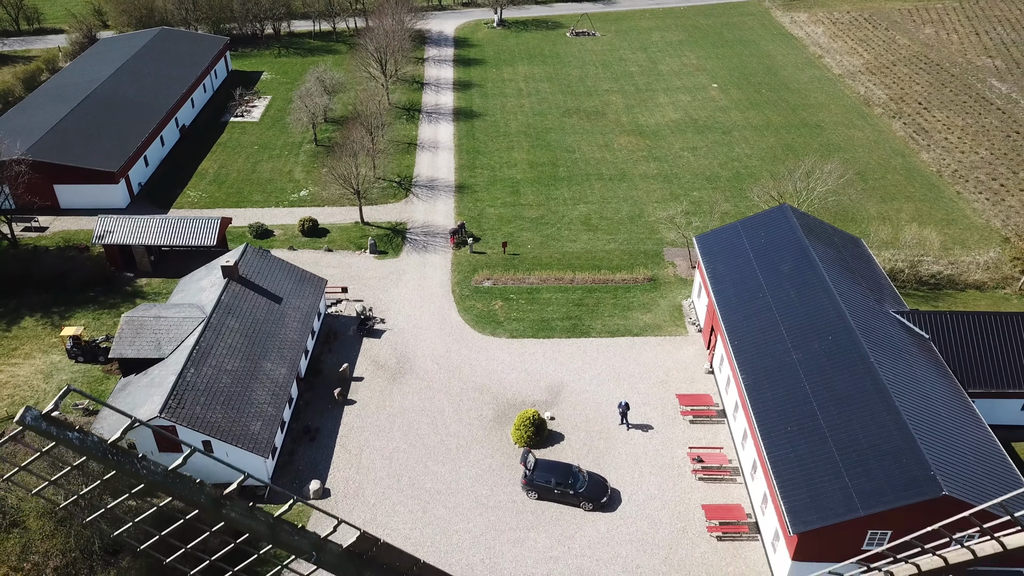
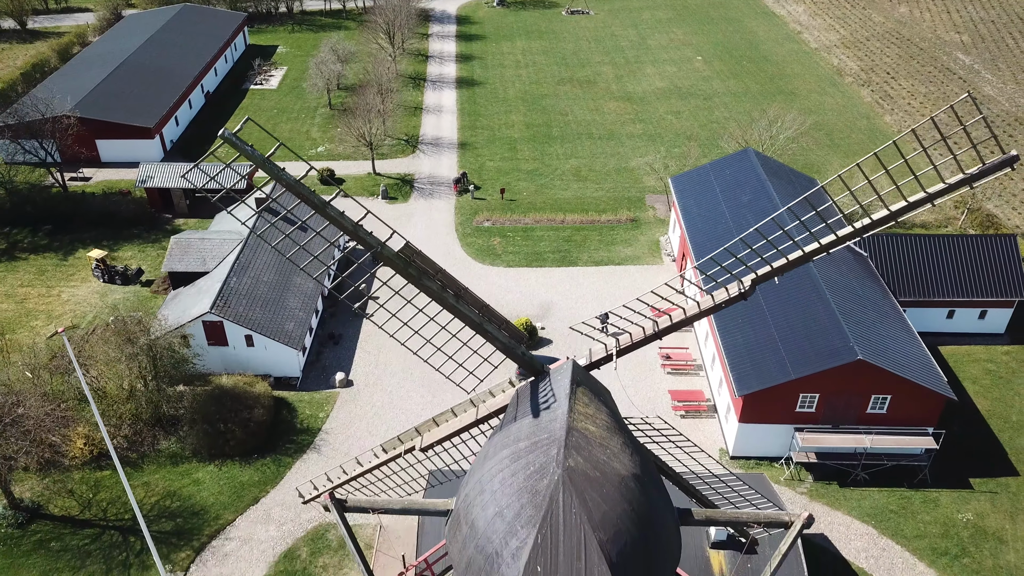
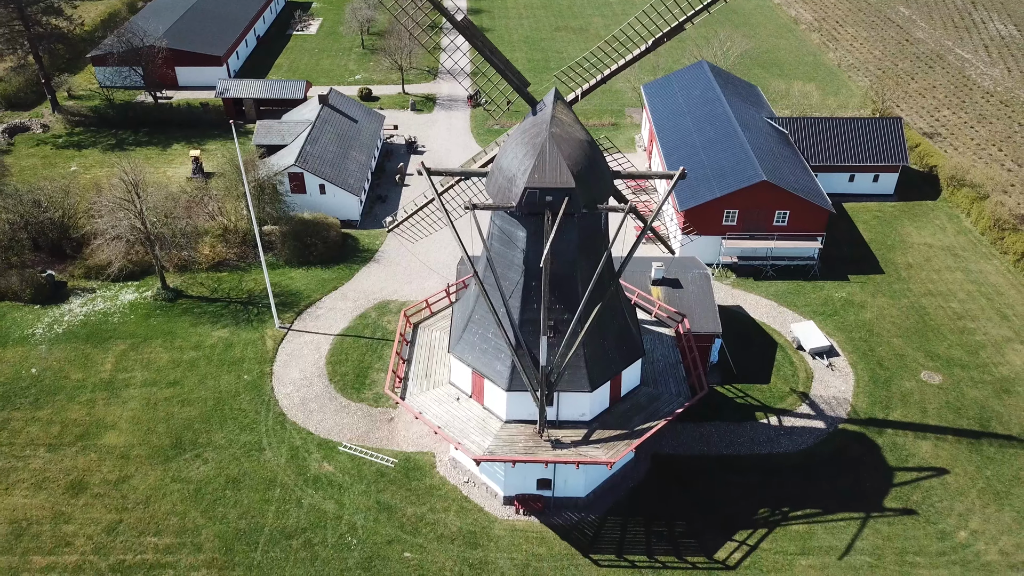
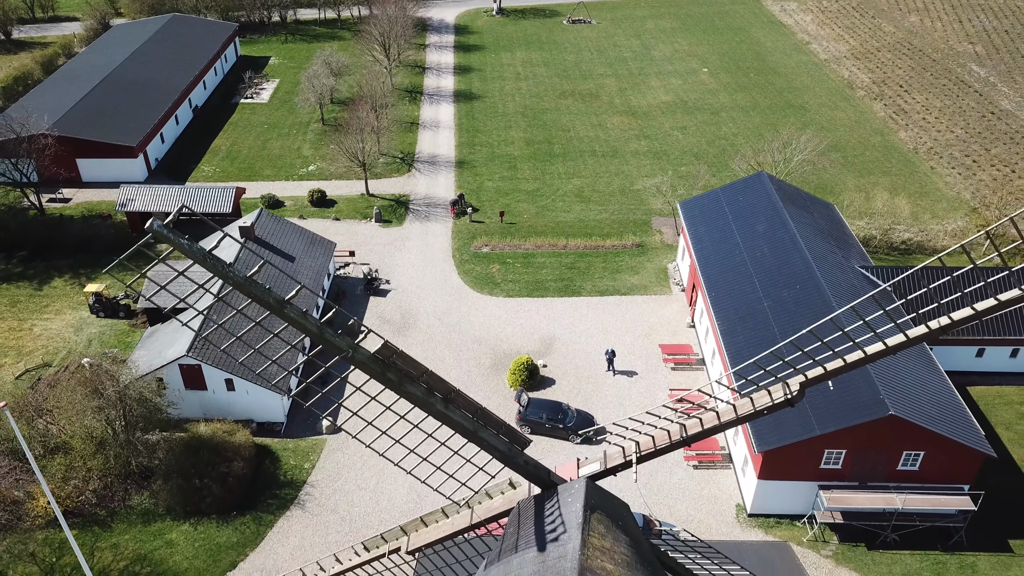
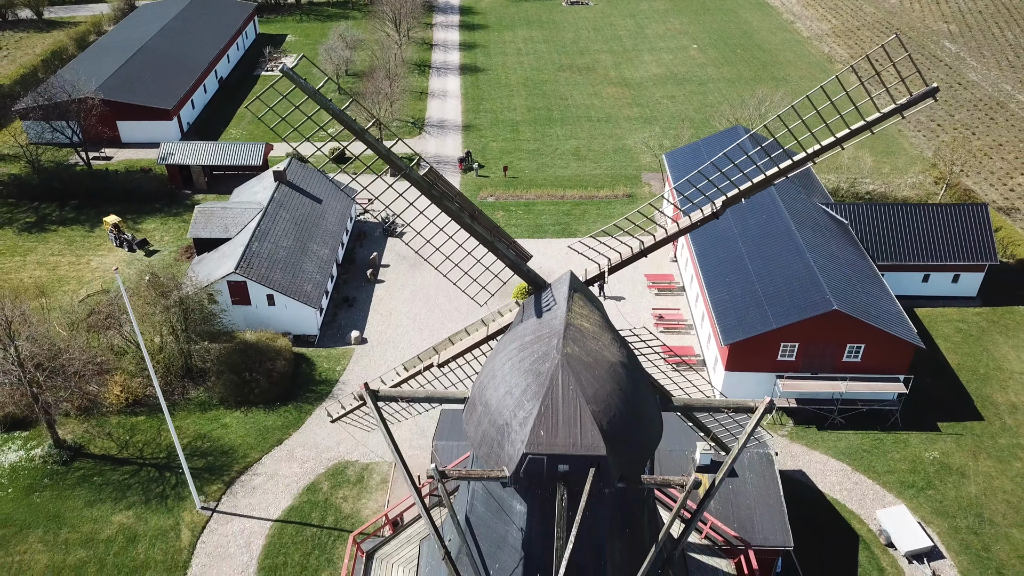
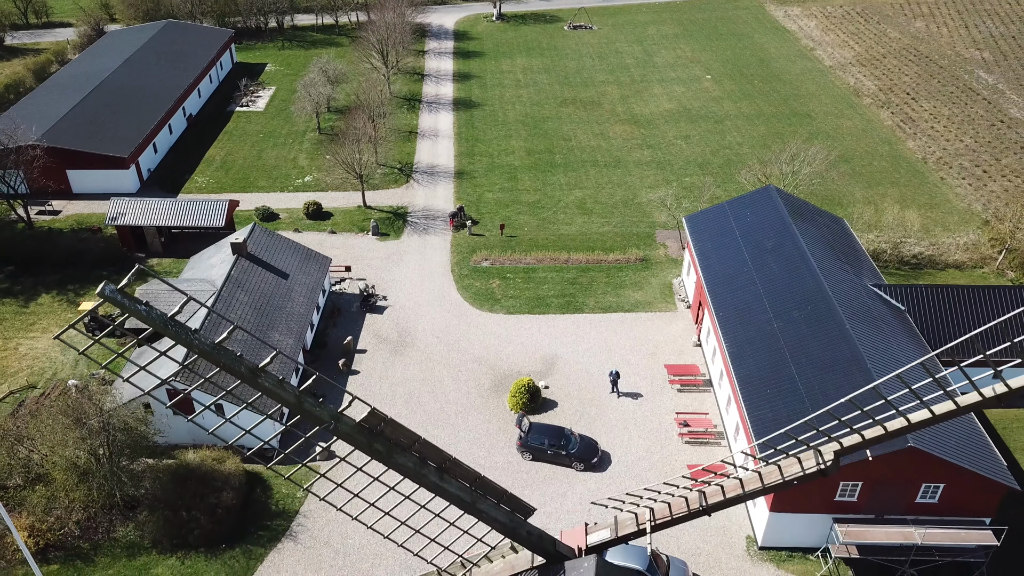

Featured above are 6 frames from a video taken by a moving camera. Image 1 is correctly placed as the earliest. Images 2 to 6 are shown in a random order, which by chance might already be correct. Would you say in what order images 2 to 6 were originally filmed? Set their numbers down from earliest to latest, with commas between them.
6, 4, 2, 5, 3
